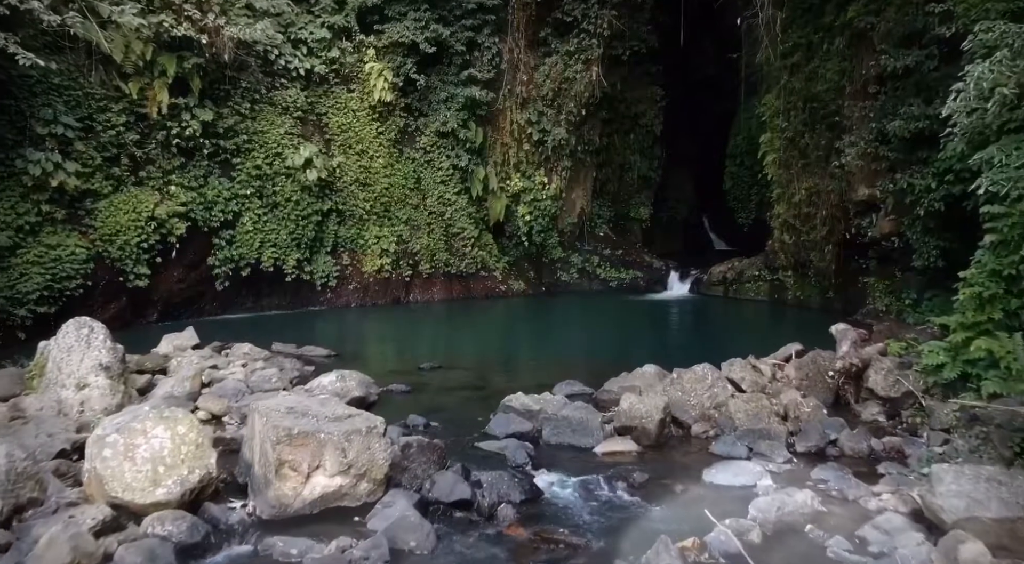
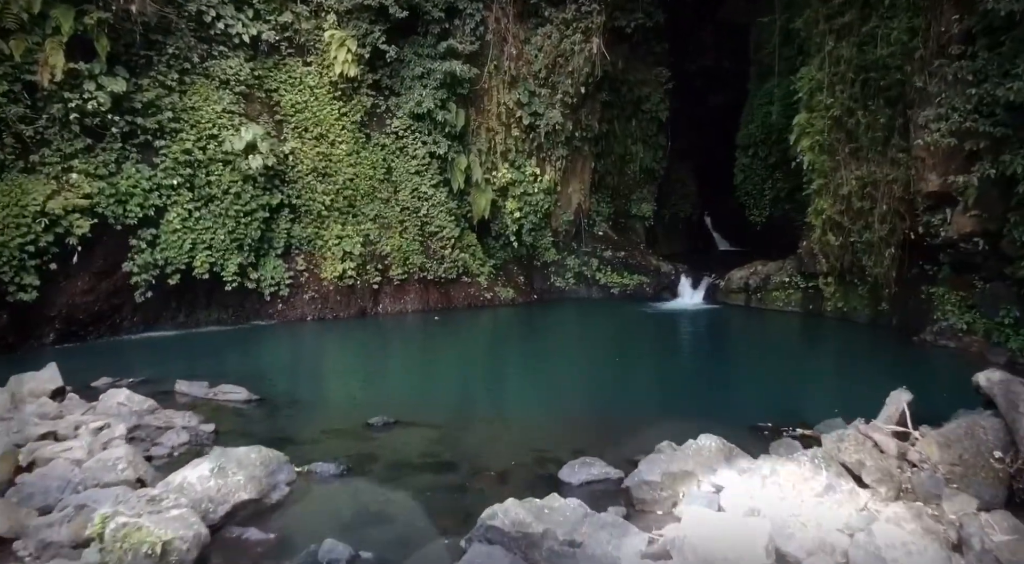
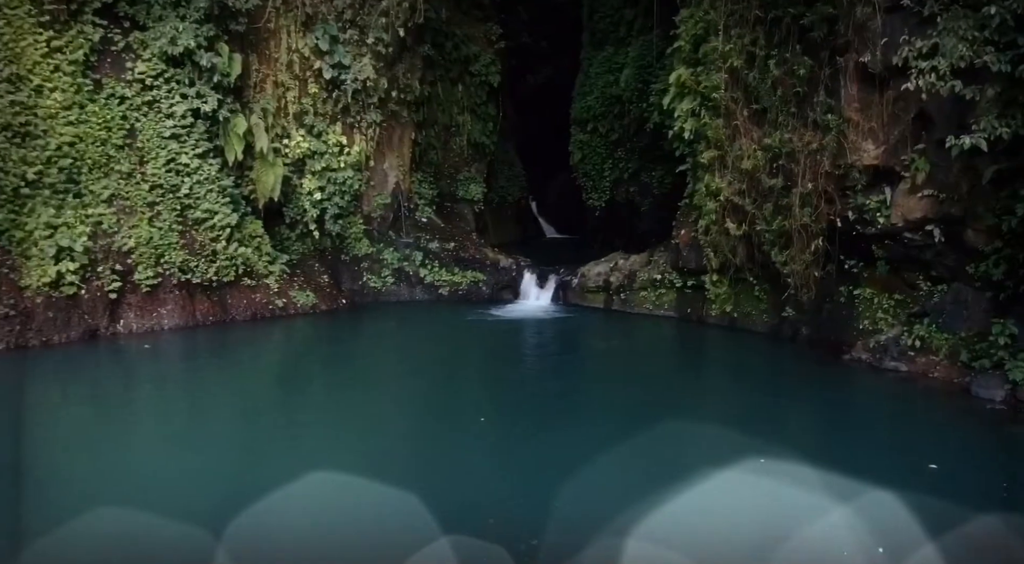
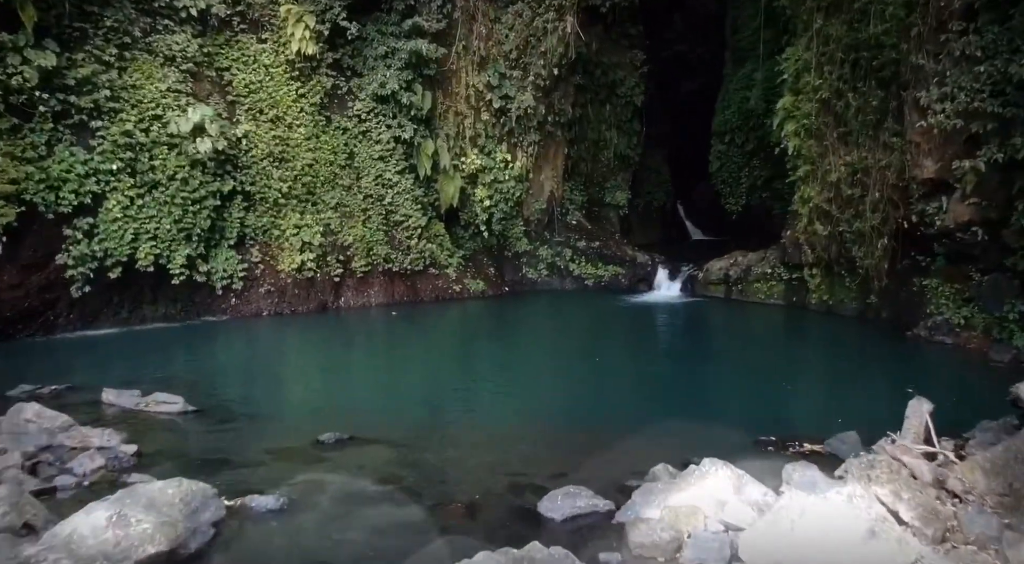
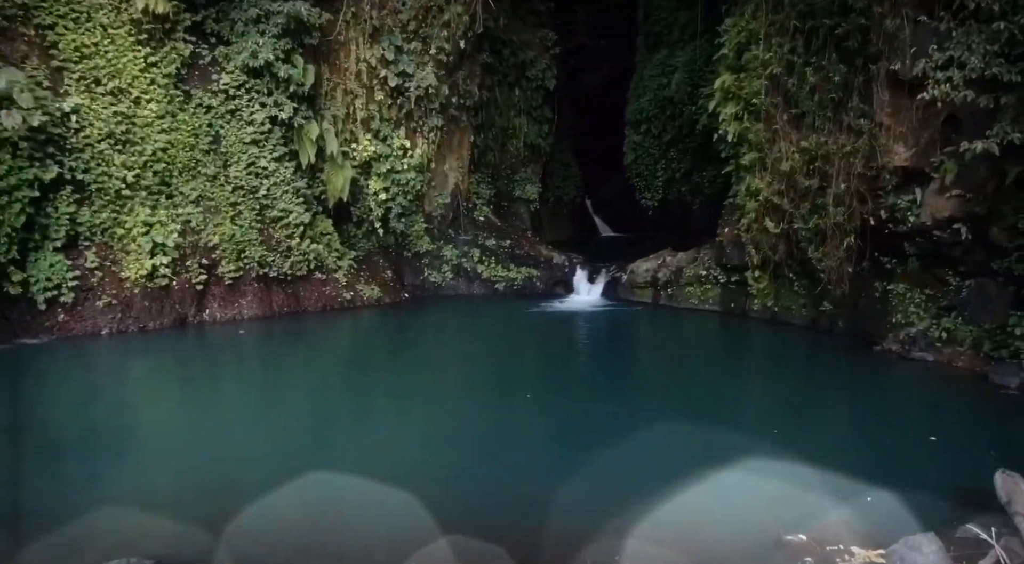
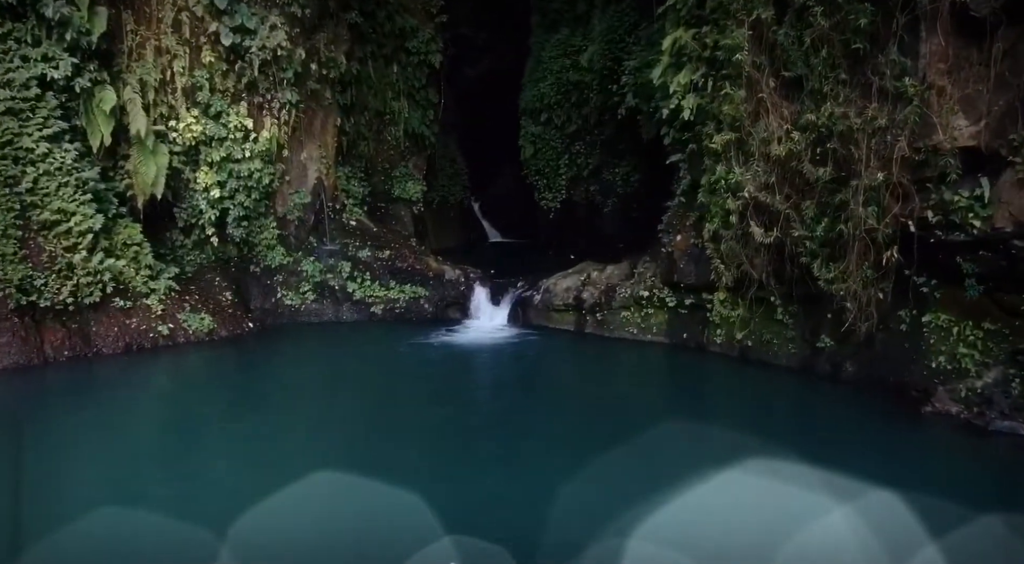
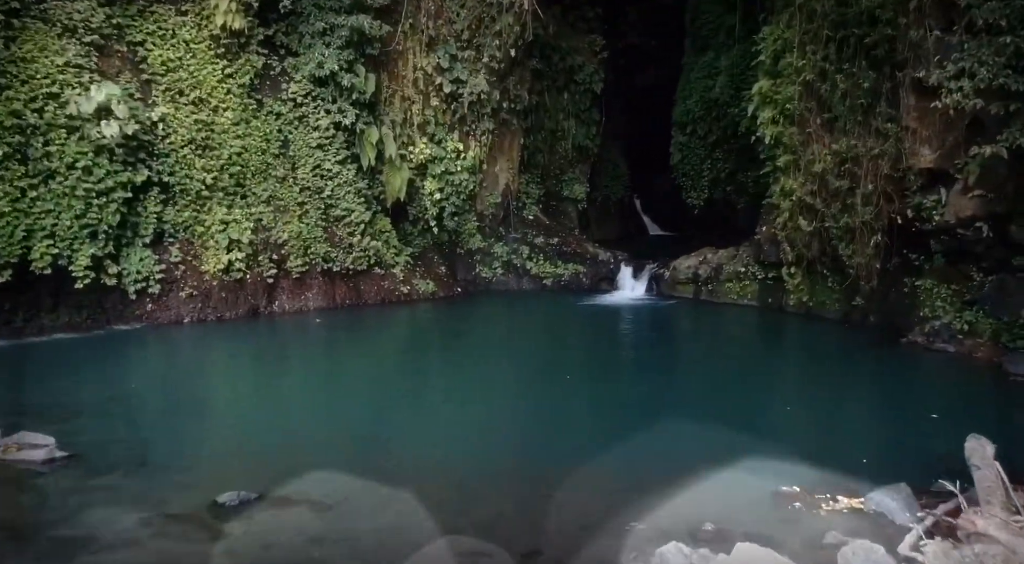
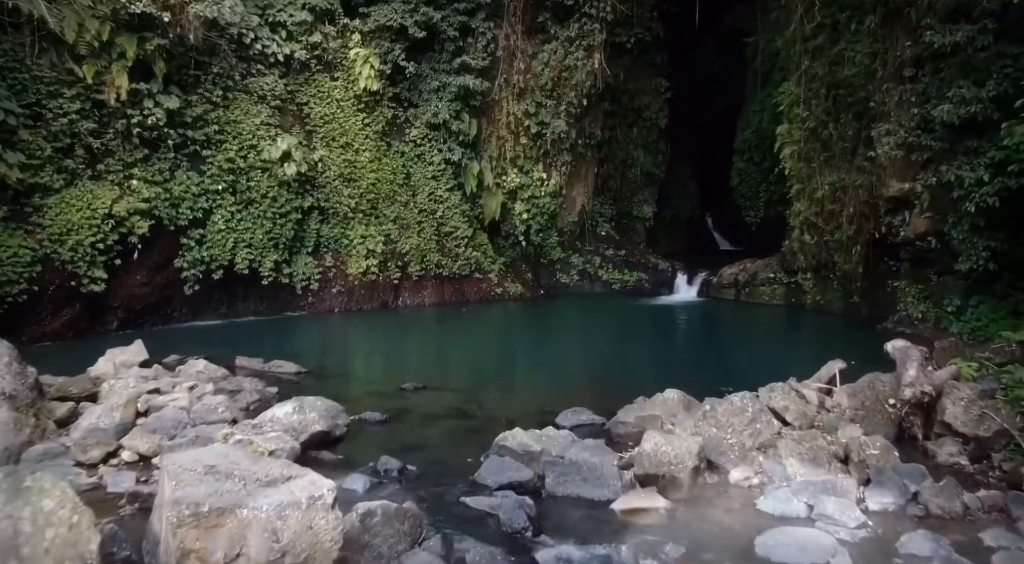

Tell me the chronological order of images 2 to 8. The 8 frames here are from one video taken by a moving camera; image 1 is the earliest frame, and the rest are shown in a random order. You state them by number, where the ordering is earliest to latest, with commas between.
8, 2, 4, 7, 5, 3, 6
